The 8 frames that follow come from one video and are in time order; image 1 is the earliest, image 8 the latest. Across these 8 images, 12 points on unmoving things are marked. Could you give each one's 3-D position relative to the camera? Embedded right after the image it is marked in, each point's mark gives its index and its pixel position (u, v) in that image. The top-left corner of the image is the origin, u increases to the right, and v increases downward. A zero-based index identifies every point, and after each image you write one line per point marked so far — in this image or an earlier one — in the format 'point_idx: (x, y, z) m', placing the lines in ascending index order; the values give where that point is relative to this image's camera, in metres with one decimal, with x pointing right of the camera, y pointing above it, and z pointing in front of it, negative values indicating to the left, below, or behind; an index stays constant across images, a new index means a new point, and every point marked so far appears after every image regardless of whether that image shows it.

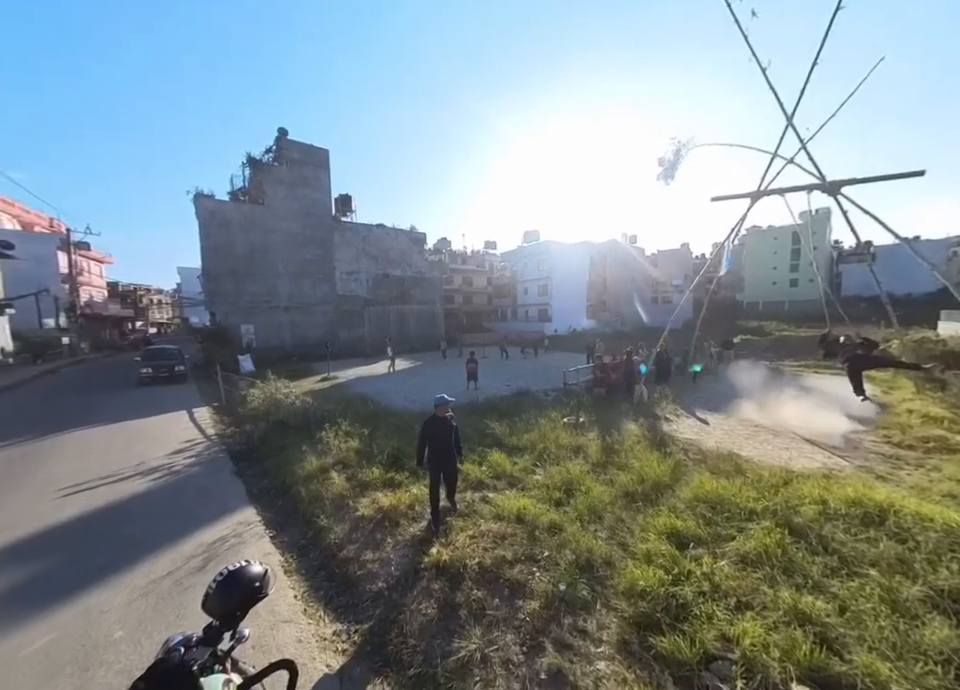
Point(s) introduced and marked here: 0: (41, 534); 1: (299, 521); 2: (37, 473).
0: (-5.8, -2.4, +4.7) m
1: (-2.5, -2.4, +4.7) m
2: (-8.3, -2.4, +6.7) m
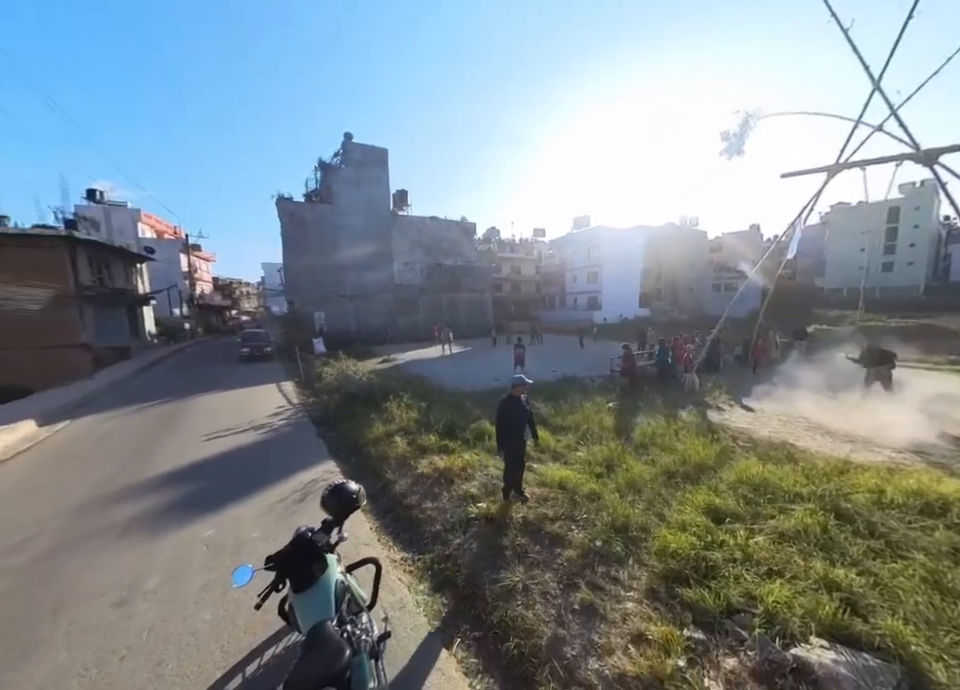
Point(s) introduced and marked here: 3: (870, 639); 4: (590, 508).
0: (-5.1, -2.0, +6.0) m
1: (-1.8, -2.1, +5.6) m
2: (-7.2, -1.9, +8.3) m
3: (+2.8, -2.1, +2.5) m
4: (+1.4, -2.0, +4.3) m
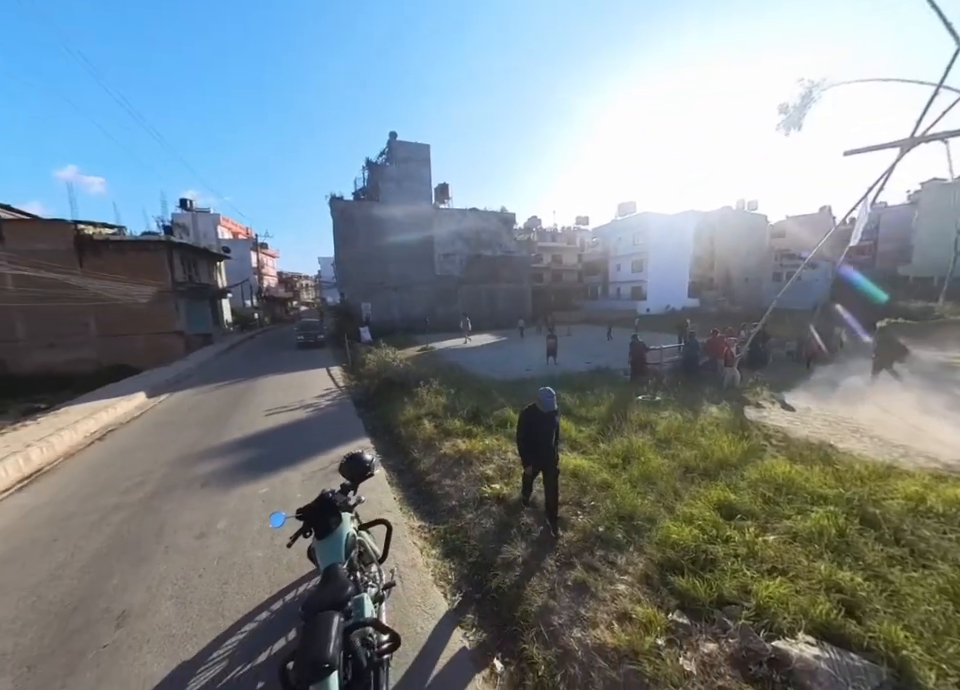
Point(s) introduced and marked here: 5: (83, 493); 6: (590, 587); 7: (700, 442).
0: (-4.6, -1.8, +7.0) m
1: (-1.4, -1.9, +6.1) m
2: (-6.5, -1.6, +9.5) m
3: (+2.7, -2.1, +2.4) m
4: (+1.5, -1.9, +4.5) m
5: (-6.3, -2.4, +5.5) m
6: (+1.0, -2.3, +3.3) m
7: (+3.4, -1.5, +5.4) m
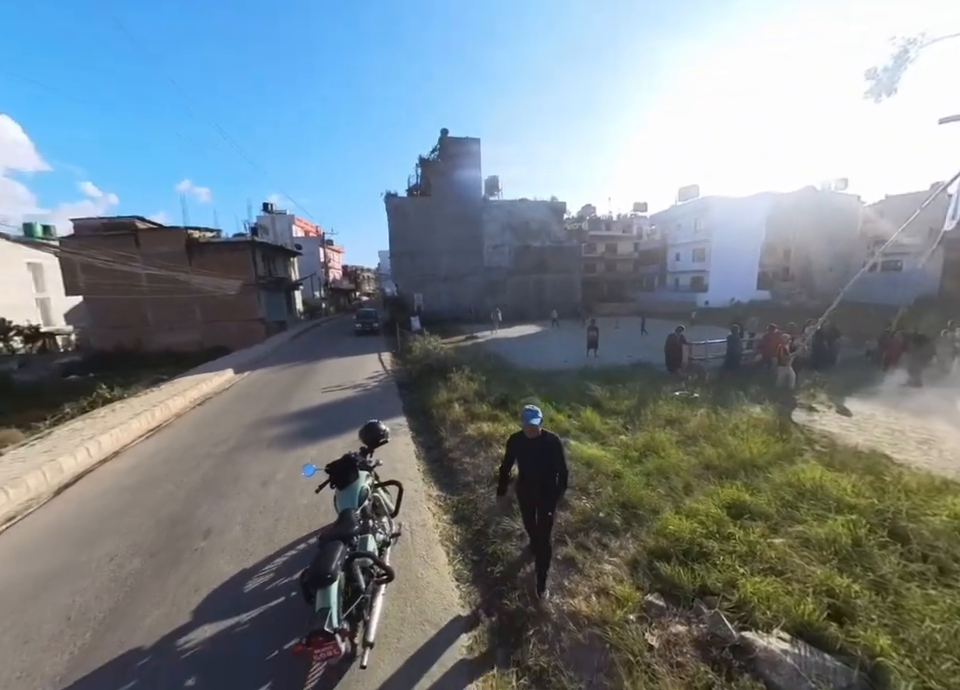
0: (-3.9, -1.5, +8.1) m
1: (-0.9, -1.7, +6.7) m
2: (-5.3, -1.1, +10.9) m
3: (+2.5, -2.1, +2.4) m
4: (+1.7, -1.8, +4.6) m
5: (-5.9, -2.0, +6.9) m
6: (+1.0, -2.2, +3.5) m
7: (+3.7, -1.4, +5.2) m
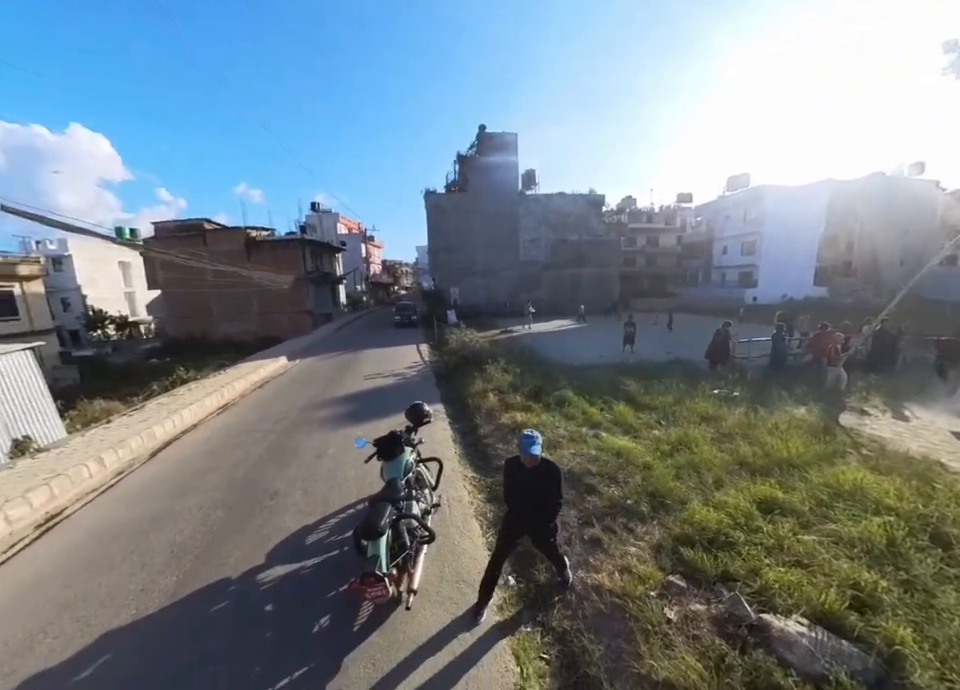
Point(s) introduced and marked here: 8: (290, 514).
0: (-3.1, -1.2, +8.8) m
1: (-0.3, -1.5, +7.1) m
2: (-4.2, -0.8, +11.7) m
3: (+2.7, -2.1, +2.5) m
4: (+2.1, -1.8, +4.7) m
5: (-5.2, -1.7, +7.8) m
6: (+1.3, -2.1, +3.7) m
7: (+4.2, -1.4, +5.1) m
8: (-2.5, -2.2, +4.5) m
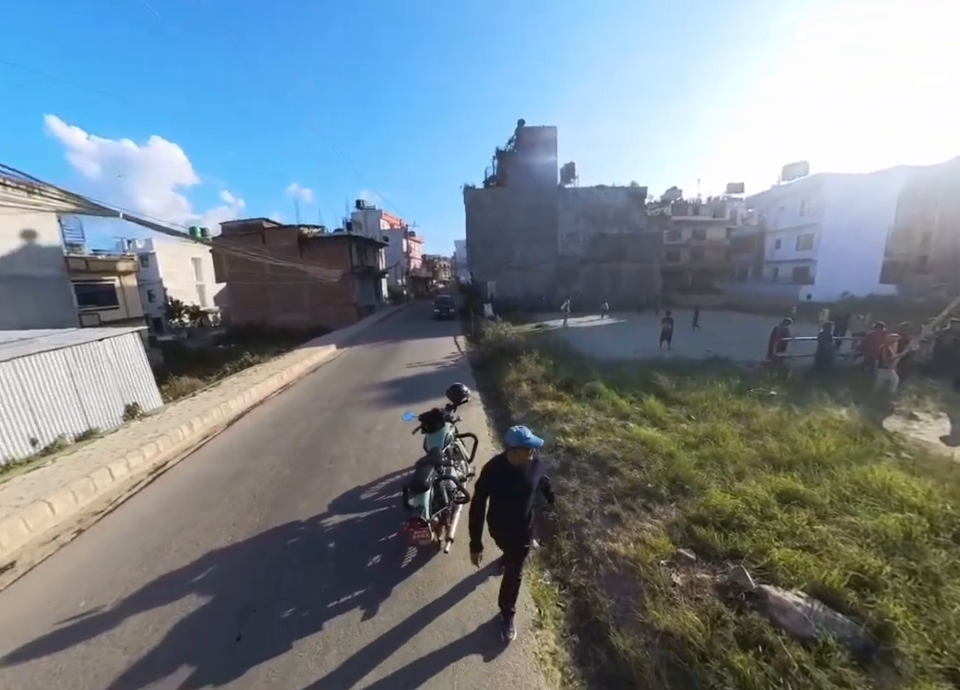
0: (-2.2, -0.9, +9.5) m
1: (+0.4, -1.3, +7.6) m
2: (-3.0, -0.4, +12.6) m
3: (+2.9, -2.1, +2.7) m
4: (+2.6, -1.7, +5.0) m
5: (-4.4, -1.4, +8.8) m
6: (+1.7, -2.1, +4.1) m
7: (+4.7, -1.4, +5.2) m
8: (-2.0, -2.0, +5.3) m
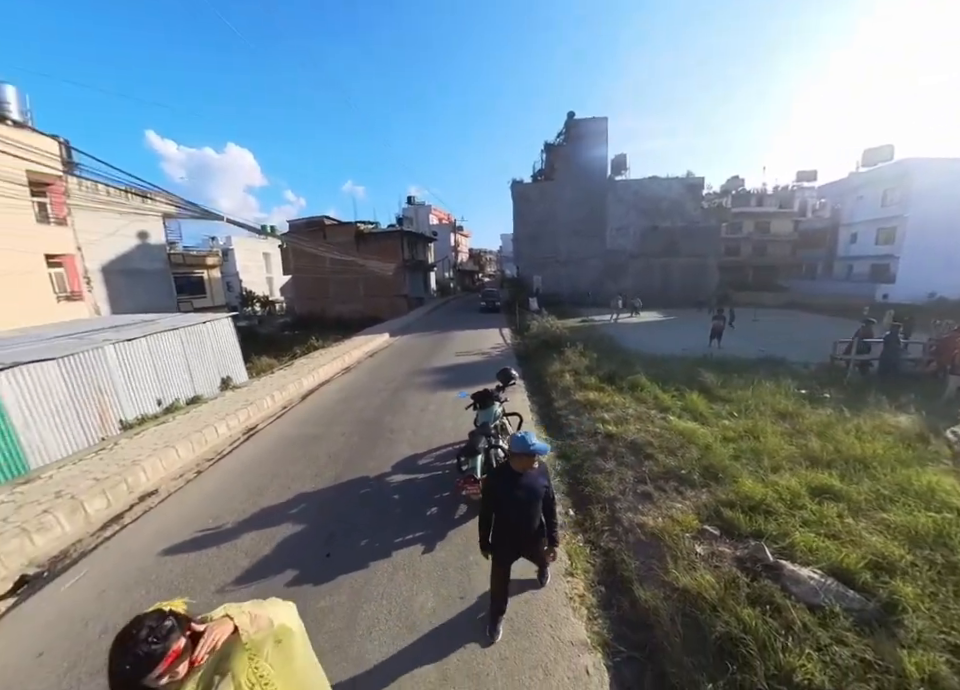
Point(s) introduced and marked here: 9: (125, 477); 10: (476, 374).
0: (-0.9, -0.6, +10.3) m
1: (+1.4, -1.1, +8.0) m
2: (-1.3, 0.0, +13.4) m
3: (+3.3, -2.0, +2.9) m
4: (+3.2, -1.6, +5.2) m
5: (-3.2, -1.0, +9.9) m
6: (+2.2, -2.0, +4.4) m
7: (+5.4, -1.4, +5.1) m
8: (-1.3, -1.8, +6.1) m
9: (-5.8, -2.2, +5.6) m
10: (-0.2, -0.8, +9.4) m
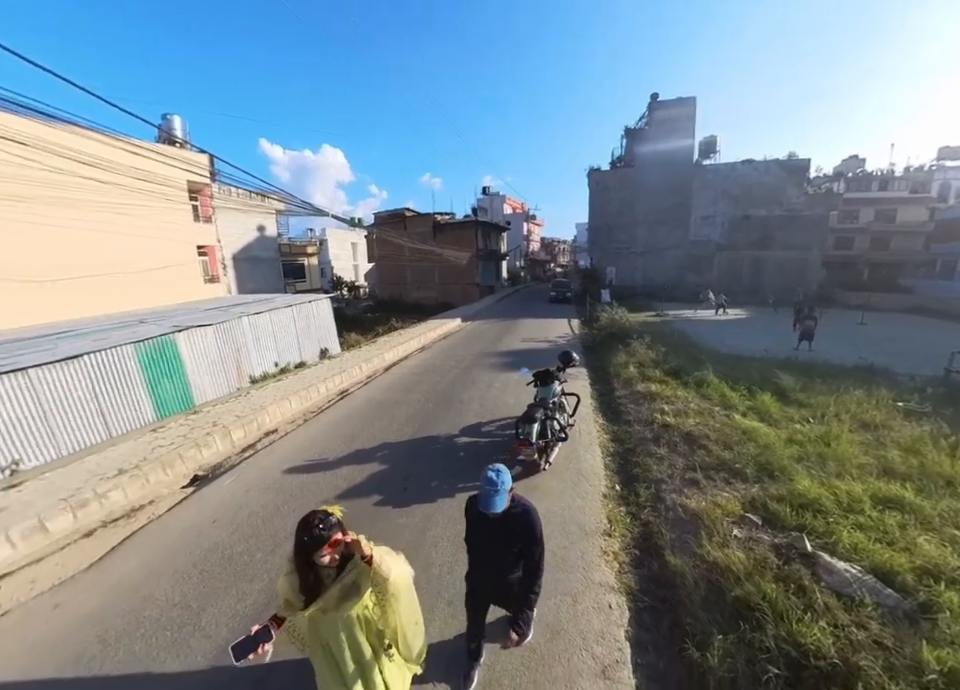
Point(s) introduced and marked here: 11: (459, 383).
0: (+1.0, -0.2, +10.9) m
1: (+2.9, -0.9, +8.3) m
2: (+1.3, +0.5, +14.0) m
3: (+3.6, -2.0, +2.9) m
4: (+4.1, -1.6, +5.2) m
5: (-1.3, -0.5, +10.9) m
6: (+2.9, -1.9, +4.6) m
7: (+6.2, -1.5, +4.7) m
8: (-0.3, -1.4, +6.9) m
9: (-4.8, -1.5, +7.3) m
10: (+1.6, -0.4, +9.8) m
11: (-0.6, -1.0, +8.6) m
